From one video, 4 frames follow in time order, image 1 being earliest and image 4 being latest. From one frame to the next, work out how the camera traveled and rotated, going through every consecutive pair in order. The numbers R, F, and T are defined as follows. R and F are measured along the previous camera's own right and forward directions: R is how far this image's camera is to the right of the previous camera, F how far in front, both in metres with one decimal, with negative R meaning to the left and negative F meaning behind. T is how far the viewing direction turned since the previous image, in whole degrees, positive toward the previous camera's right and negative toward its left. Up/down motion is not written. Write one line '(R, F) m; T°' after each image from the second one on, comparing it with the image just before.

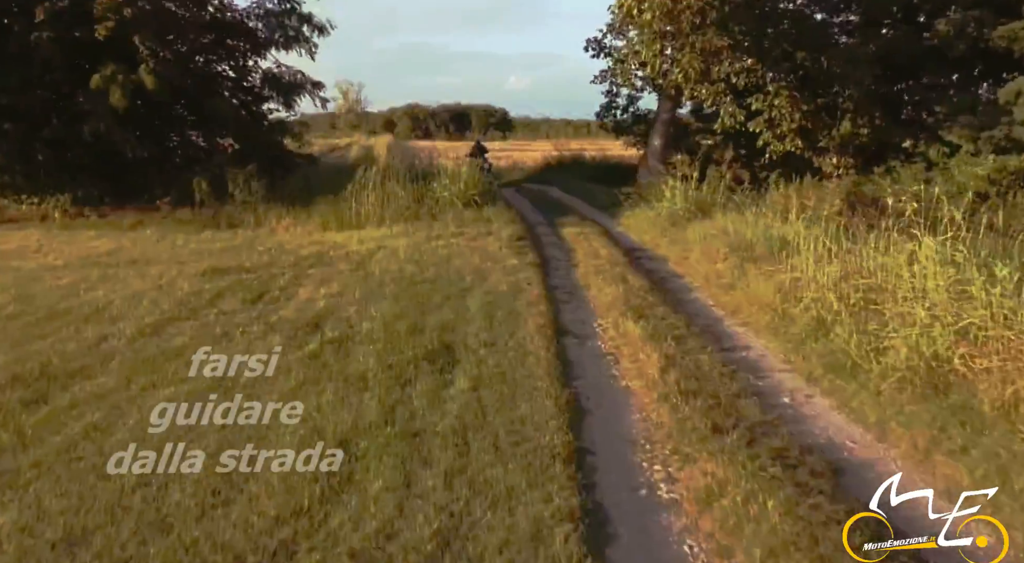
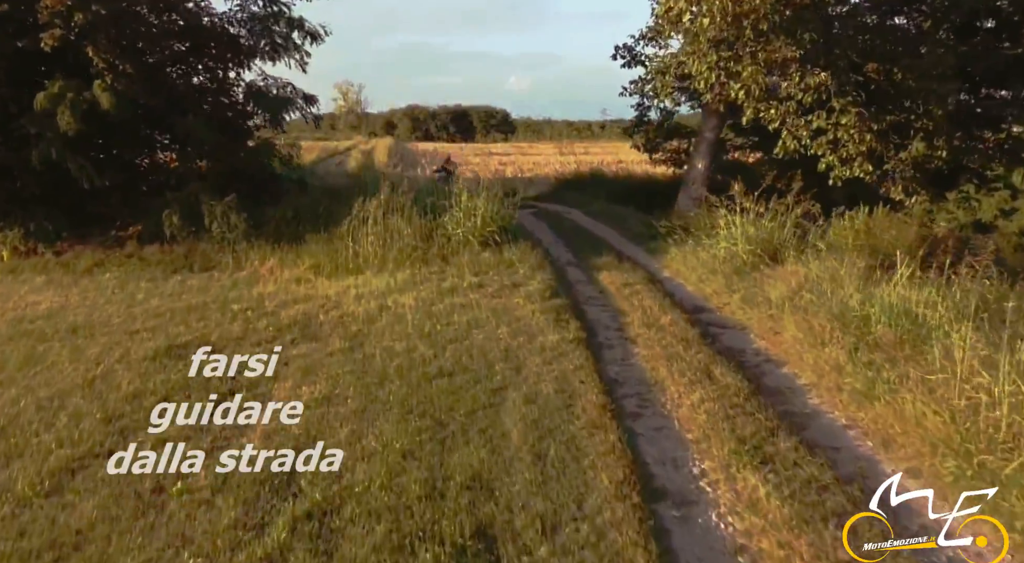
(-0.3, +1.8) m; 0°
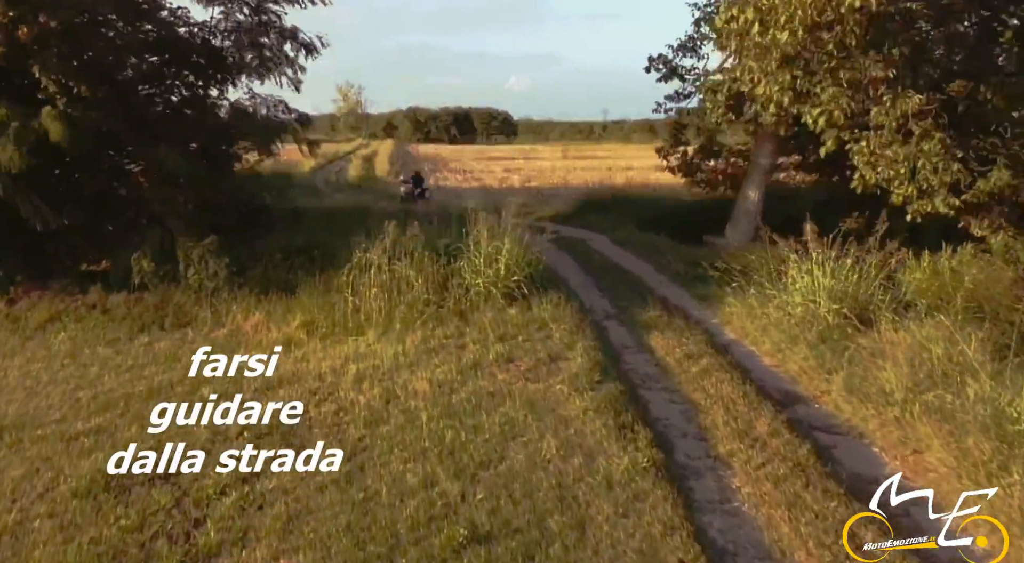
(-0.3, +1.5) m; 0°
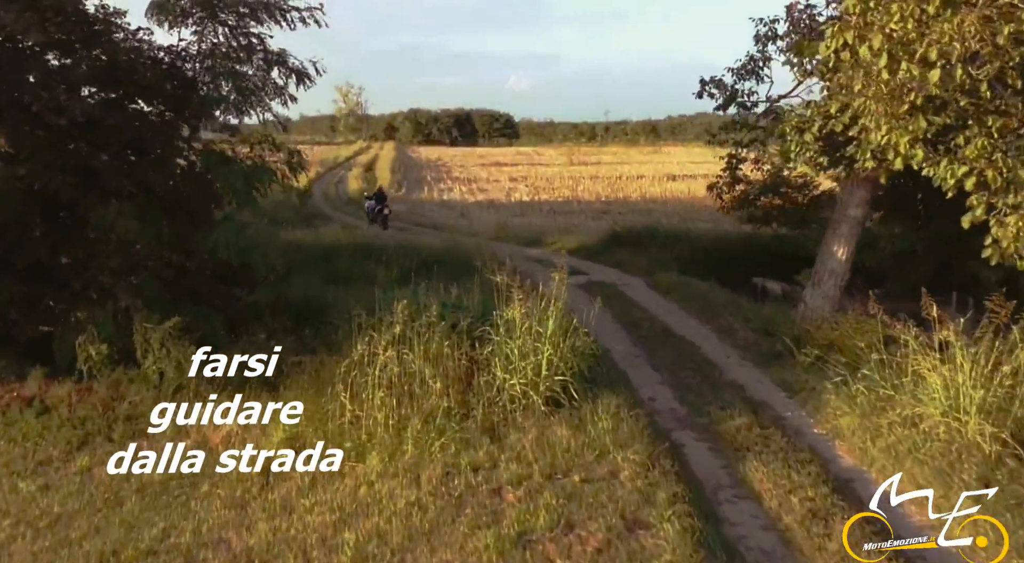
(-0.3, +1.8) m; 0°
